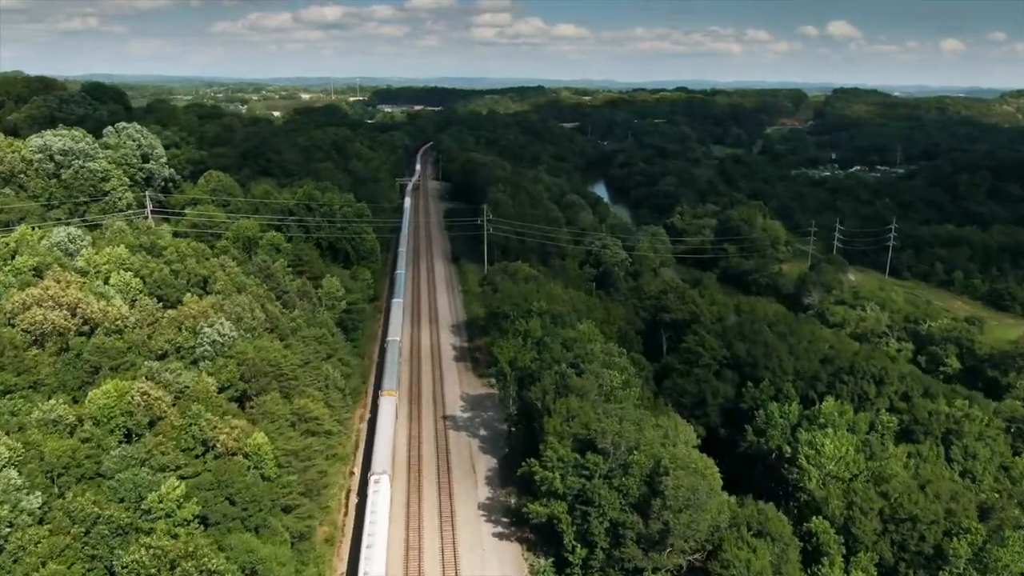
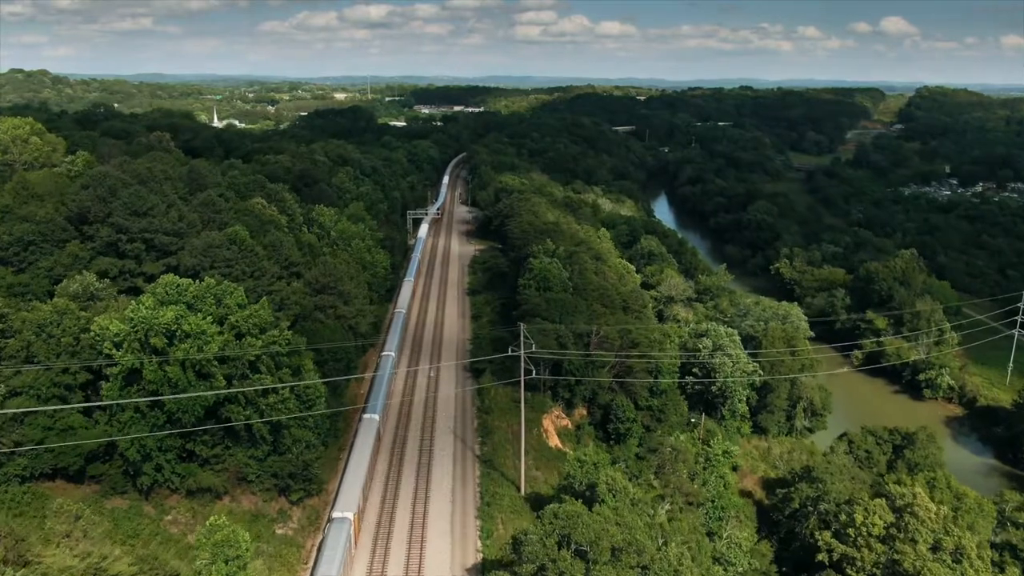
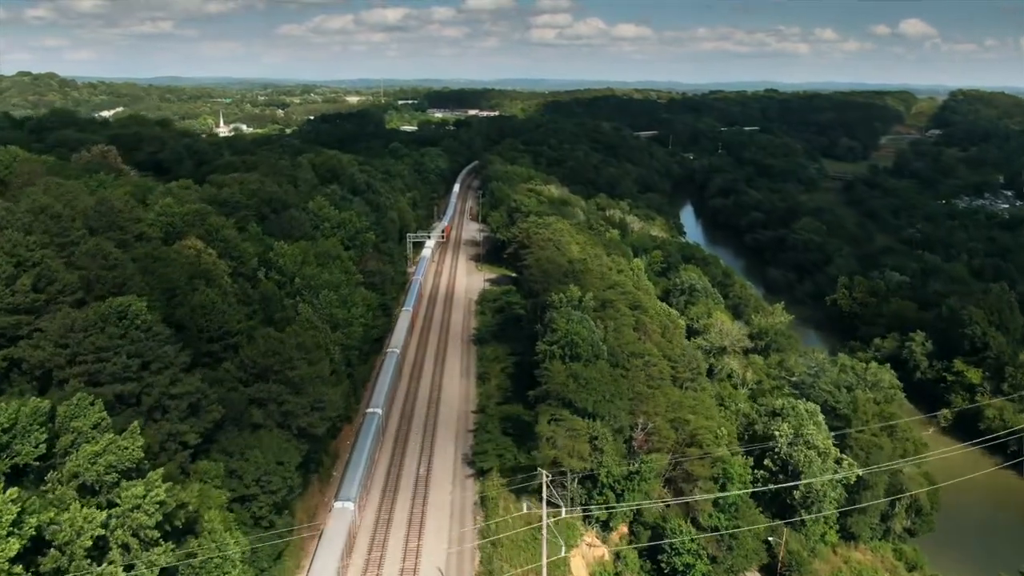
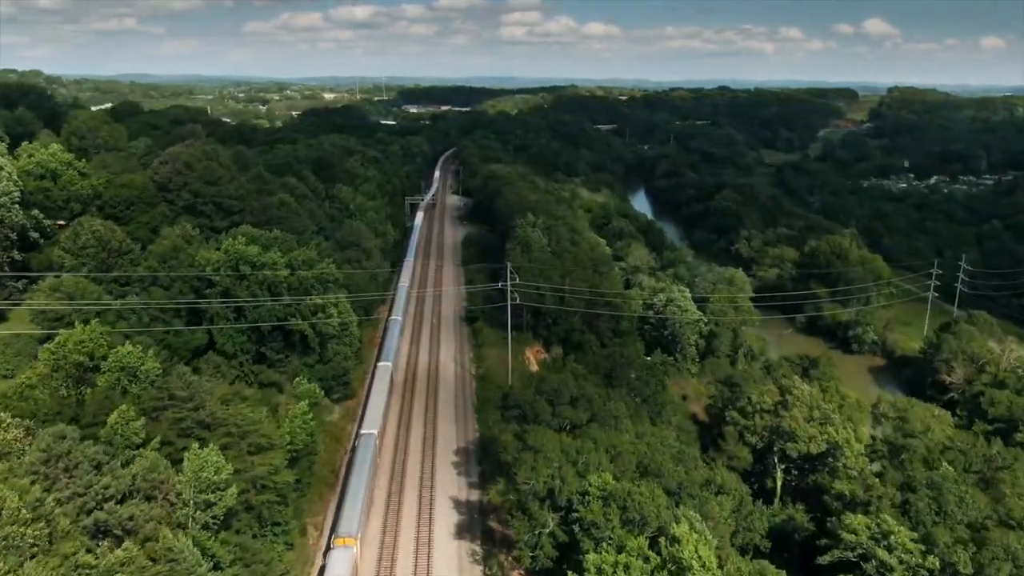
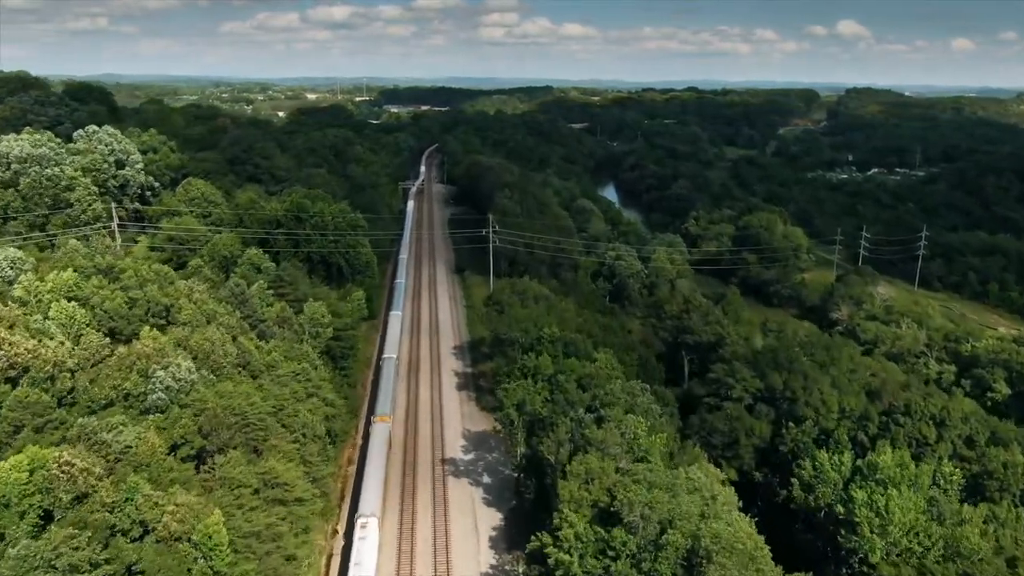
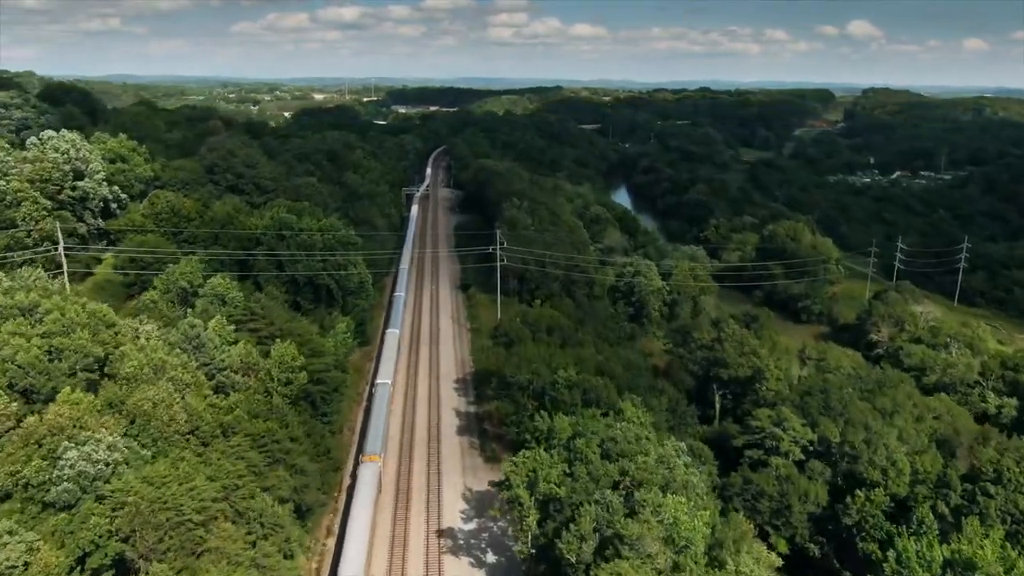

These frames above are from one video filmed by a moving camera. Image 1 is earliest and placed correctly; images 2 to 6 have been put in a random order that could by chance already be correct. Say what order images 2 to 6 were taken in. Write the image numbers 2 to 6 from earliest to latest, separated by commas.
5, 6, 4, 2, 3
